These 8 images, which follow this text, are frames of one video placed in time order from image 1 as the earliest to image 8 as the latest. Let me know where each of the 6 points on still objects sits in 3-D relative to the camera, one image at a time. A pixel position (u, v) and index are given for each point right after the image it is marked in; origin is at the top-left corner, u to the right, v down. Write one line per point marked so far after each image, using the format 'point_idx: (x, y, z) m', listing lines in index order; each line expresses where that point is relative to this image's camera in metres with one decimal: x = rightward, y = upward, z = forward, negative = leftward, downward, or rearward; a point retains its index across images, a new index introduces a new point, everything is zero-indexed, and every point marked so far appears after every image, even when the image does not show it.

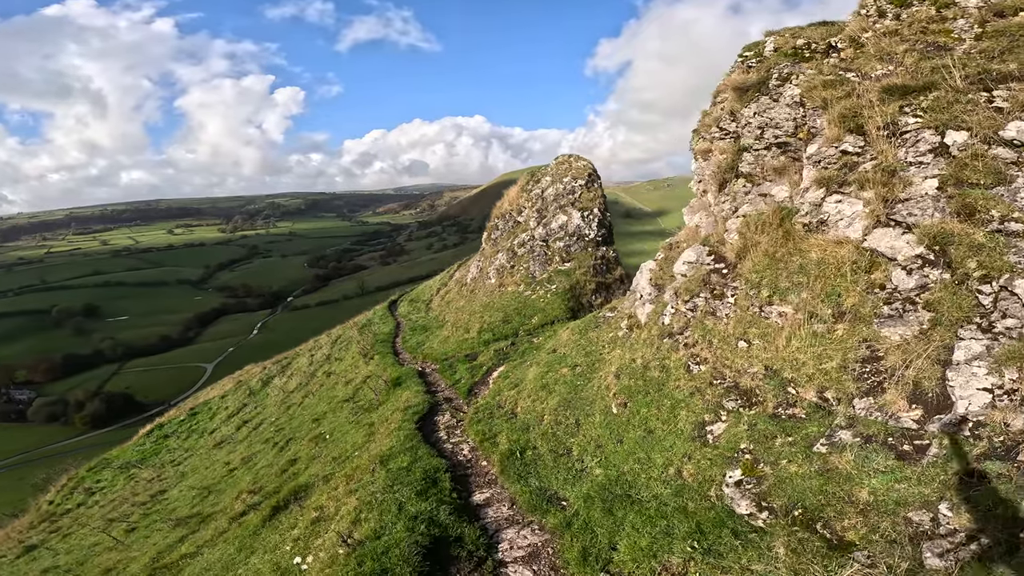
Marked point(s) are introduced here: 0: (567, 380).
0: (+2.0, -3.5, +19.5) m
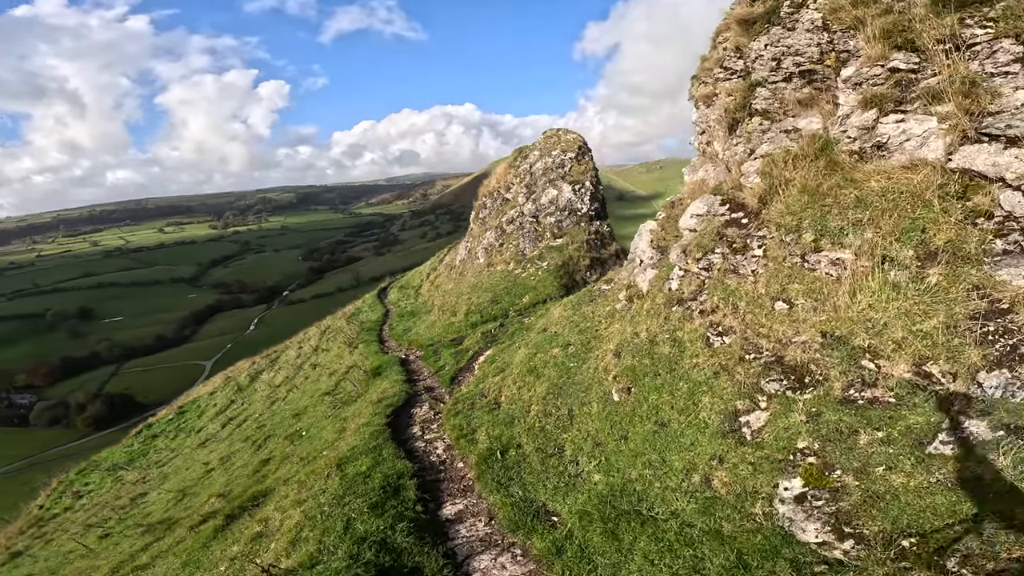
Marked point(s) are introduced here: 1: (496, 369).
0: (+1.5, -2.5, +17.0) m
1: (-0.6, -3.1, +19.7) m
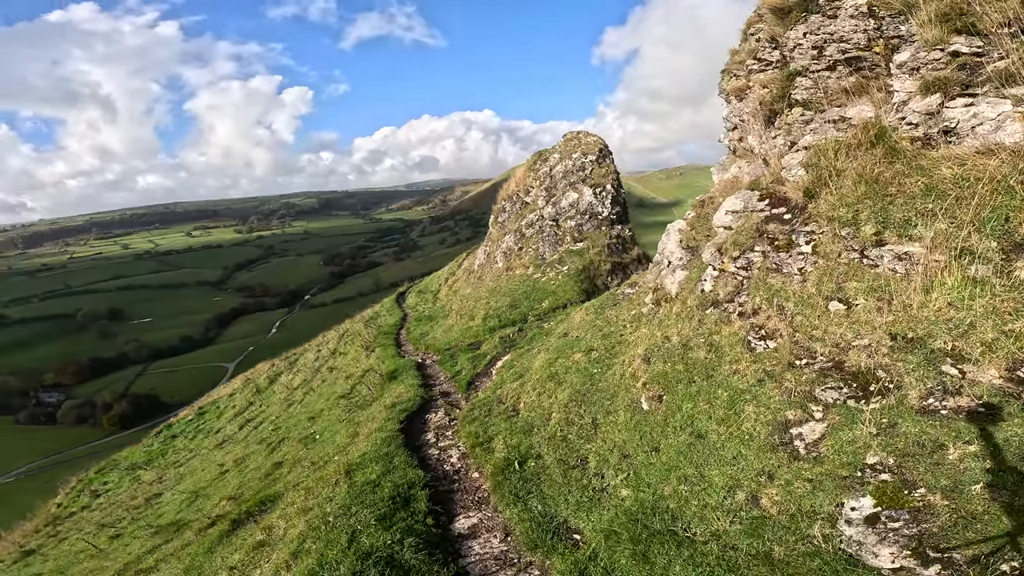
0: (+2.1, -2.5, +16.2) m
1: (+0.1, -3.2, +18.9) m
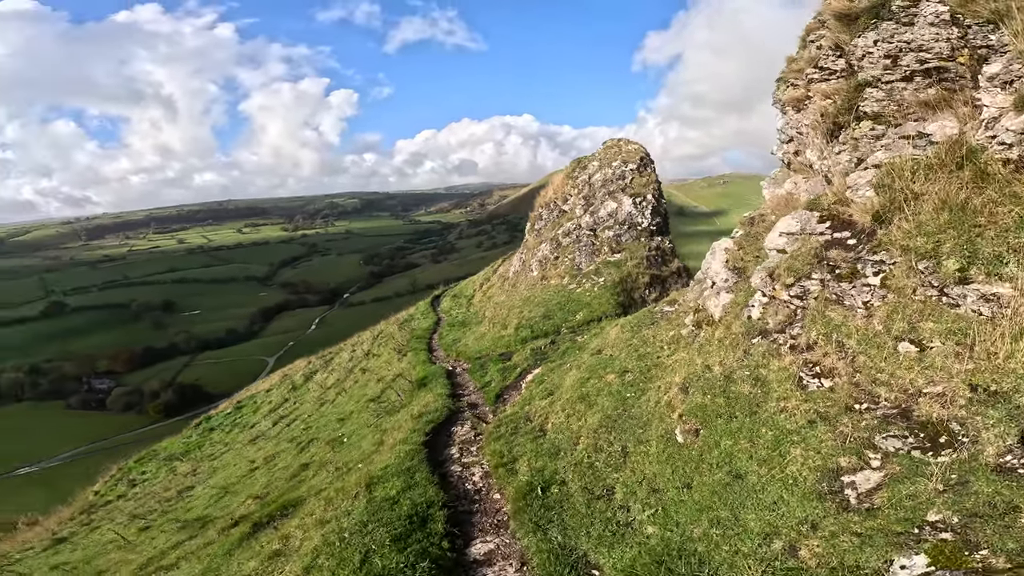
0: (+3.0, -3.0, +15.5) m
1: (+1.2, -3.7, +18.3) m
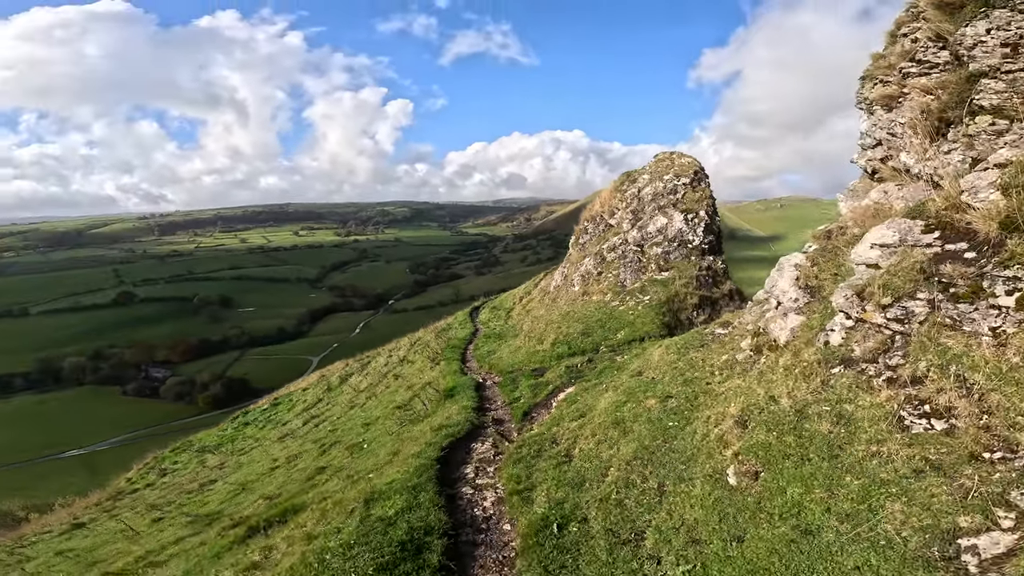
0: (+3.7, -3.4, +13.6) m
1: (+2.1, -4.0, +16.6) m
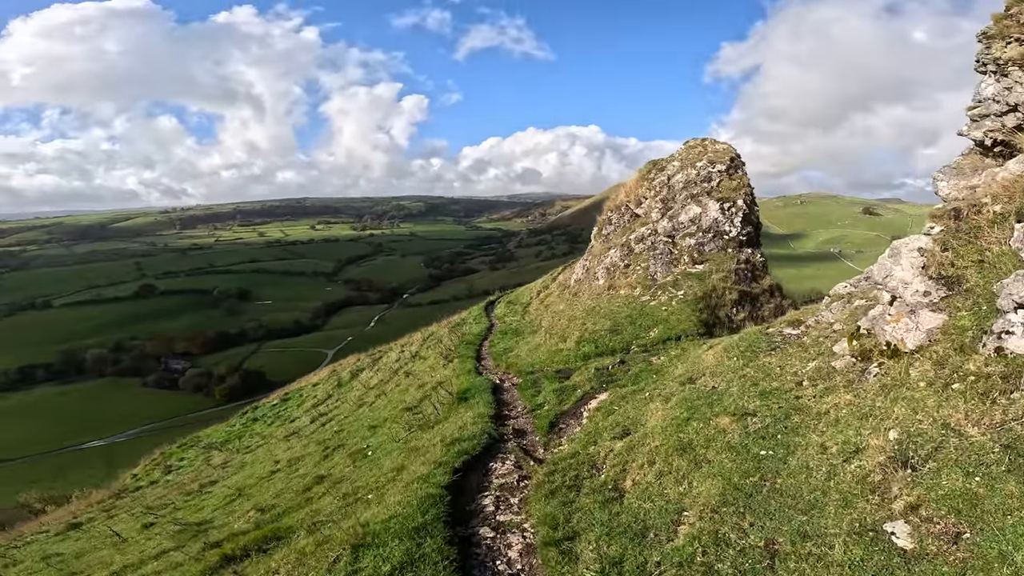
0: (+4.4, -3.2, +10.8) m
1: (+2.8, -3.7, +13.8) m
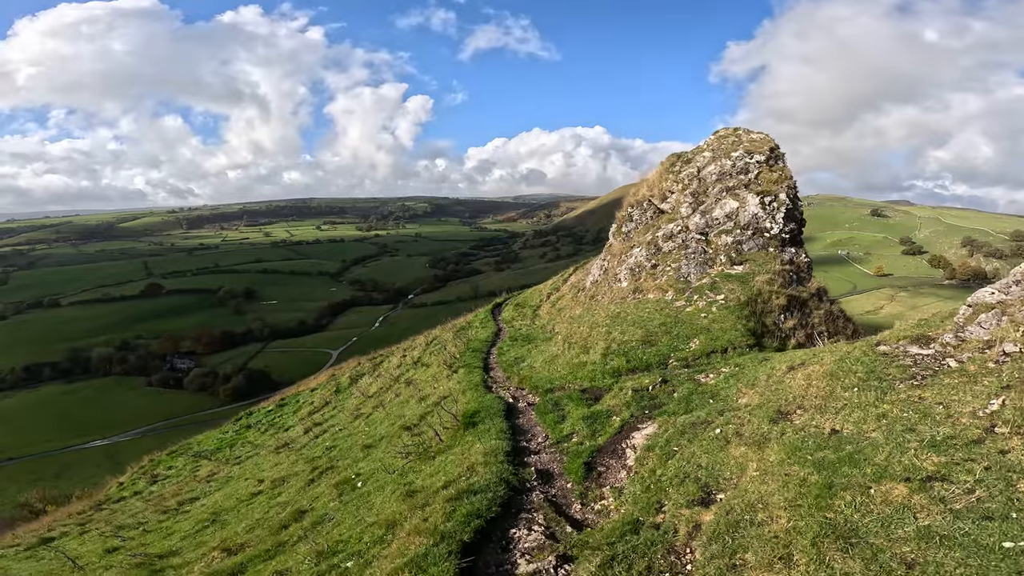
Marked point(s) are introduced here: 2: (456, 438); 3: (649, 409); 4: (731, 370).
0: (+4.9, -3.3, +7.0) m
1: (+3.4, -3.9, +10.0) m
2: (-2.0, -5.5, +19.4) m
3: (+4.4, -3.8, +16.7) m
4: (+7.6, -2.8, +18.2) m
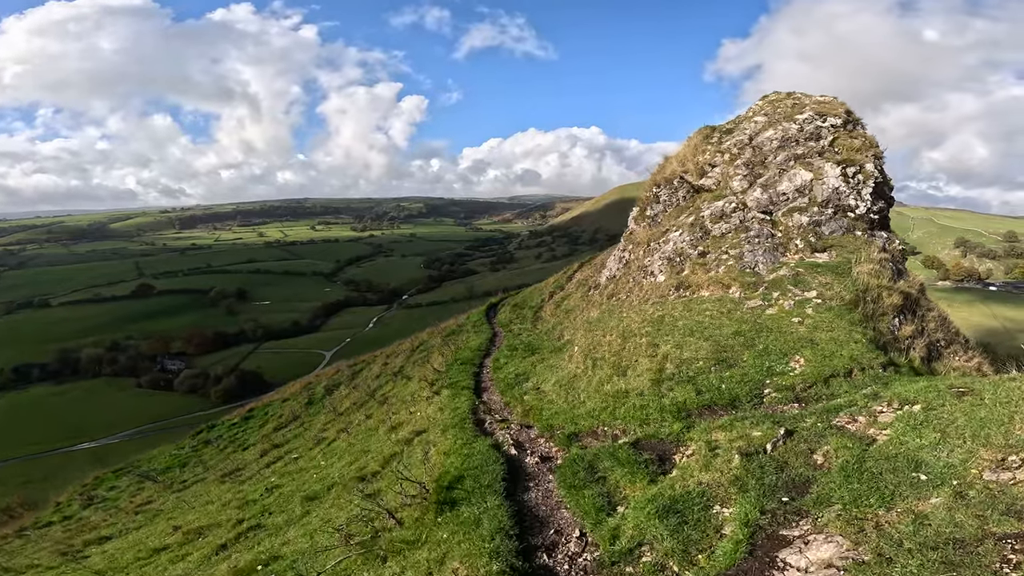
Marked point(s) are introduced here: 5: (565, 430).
0: (+5.2, -3.0, -0.8) m
1: (+3.6, -3.6, +2.2) m
2: (-1.9, -5.2, +11.6) m
3: (+4.6, -3.5, +8.9) m
4: (+7.8, -2.6, +10.5) m
5: (+1.7, -4.0, +15.5) m
